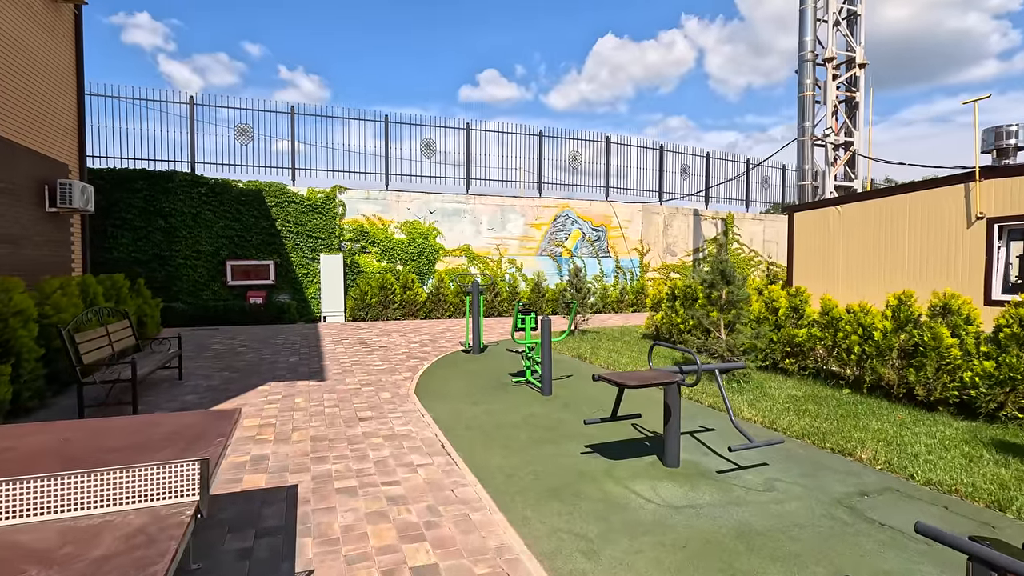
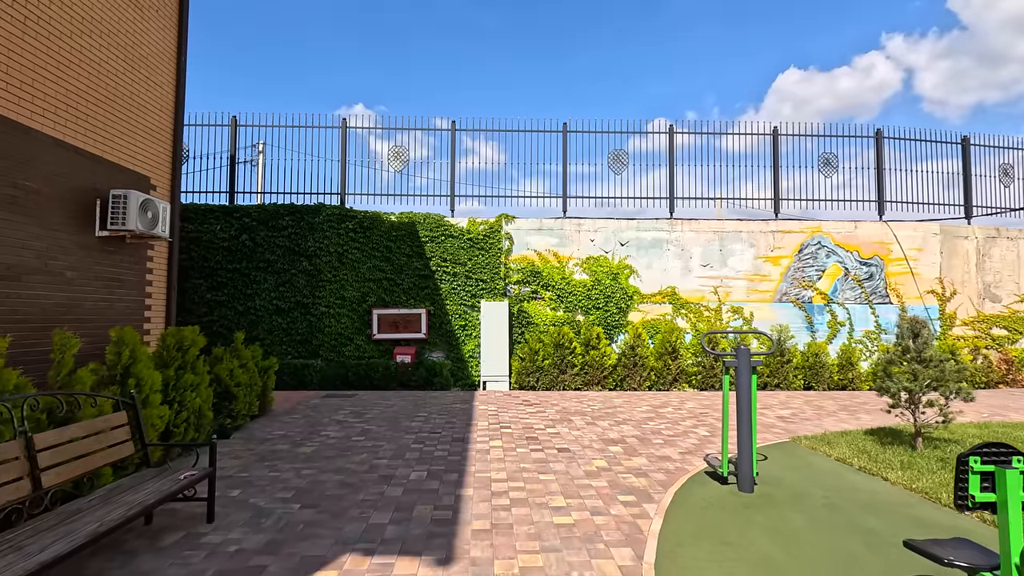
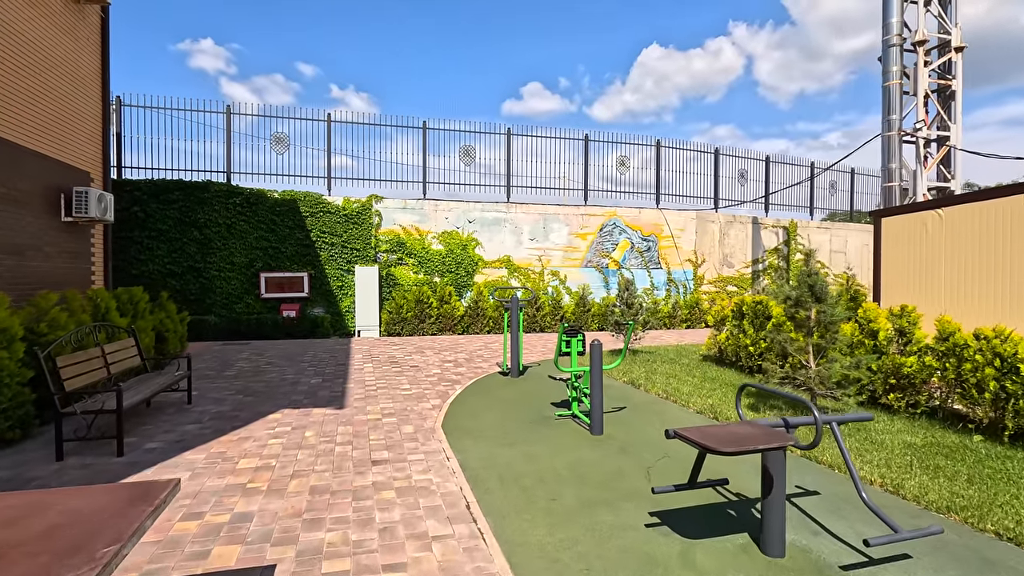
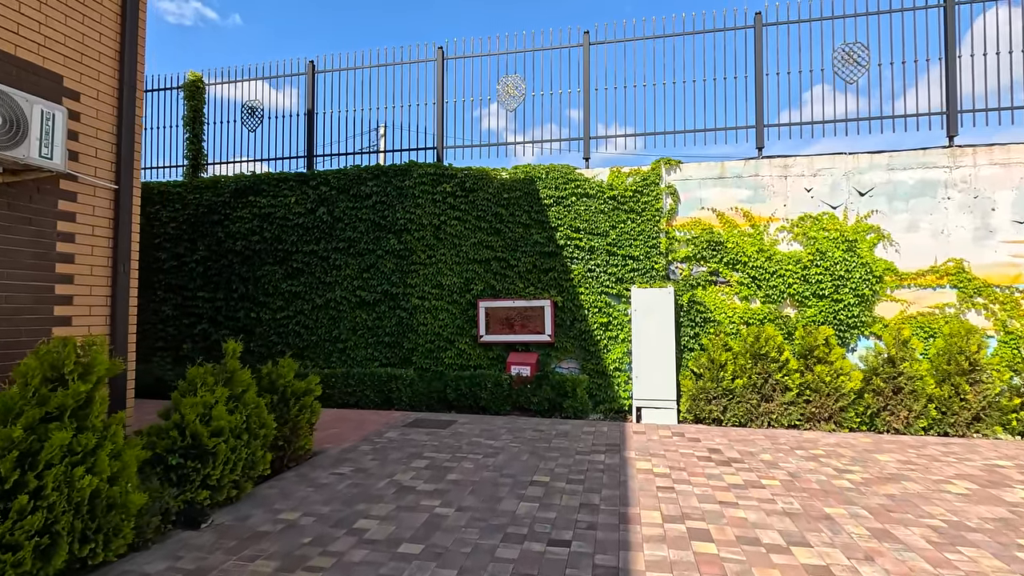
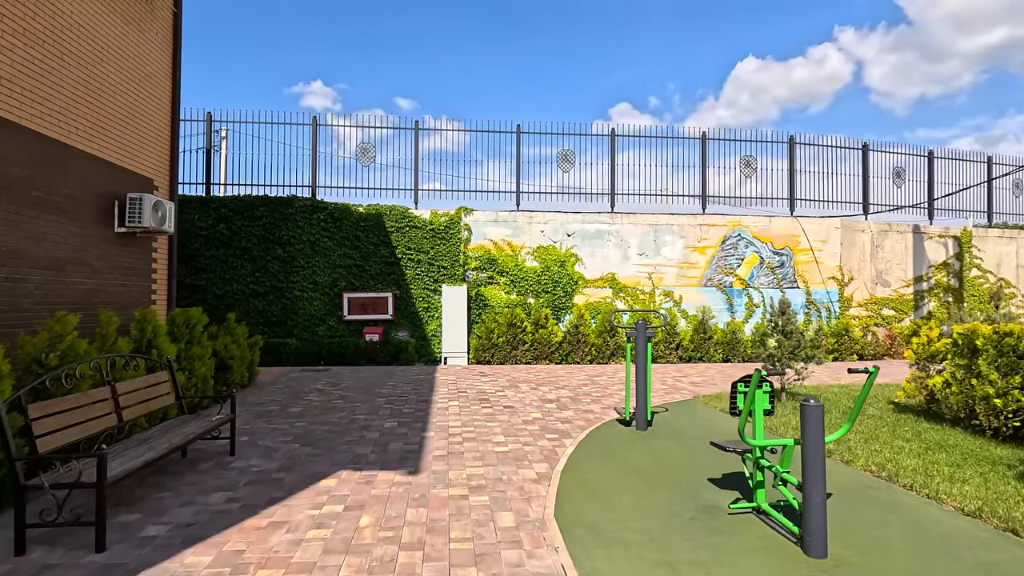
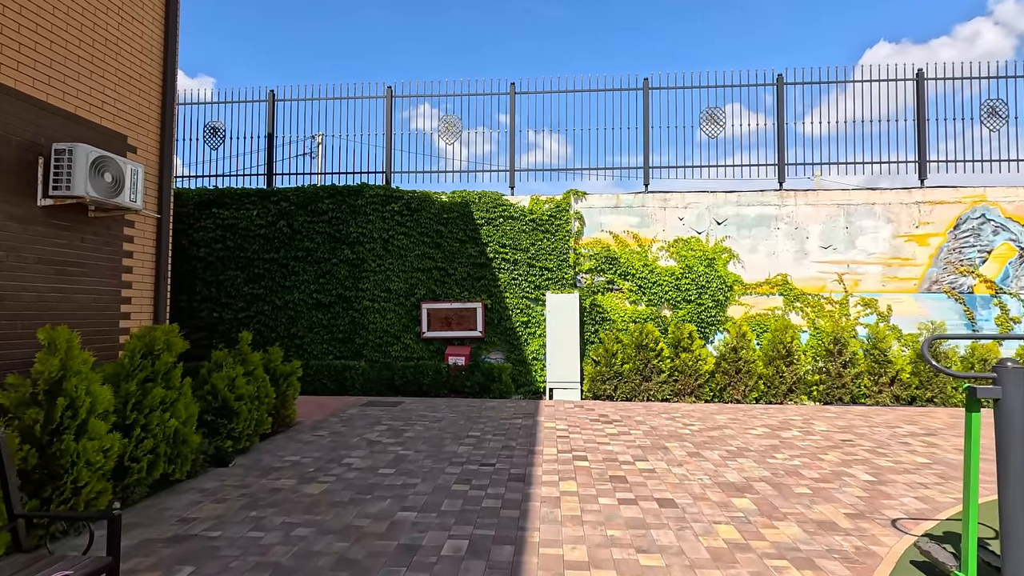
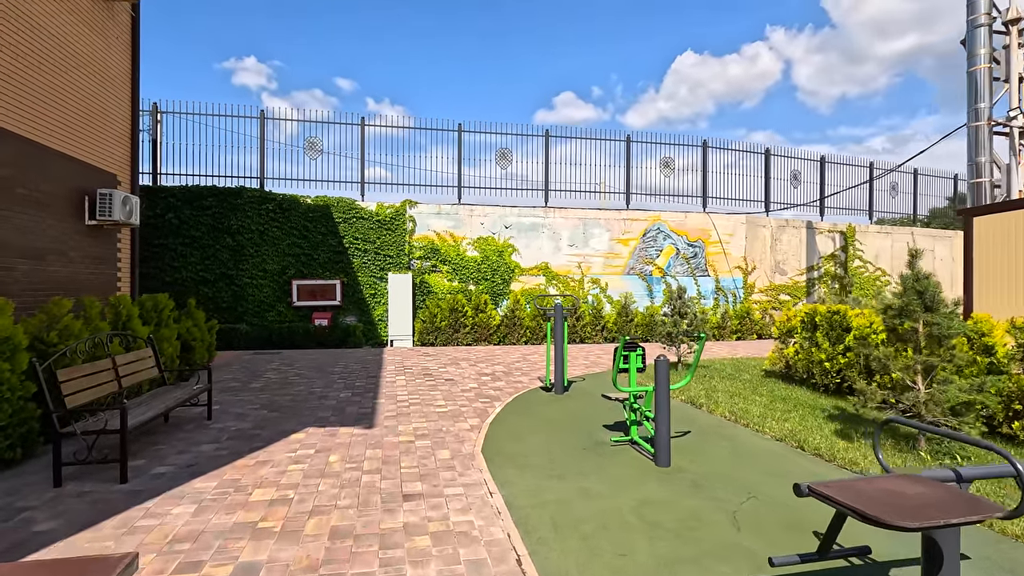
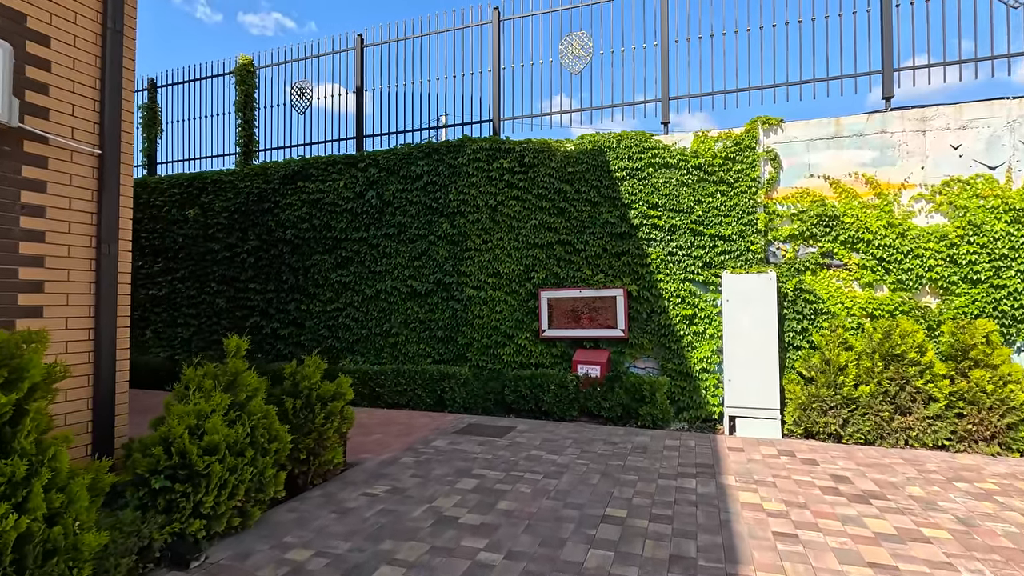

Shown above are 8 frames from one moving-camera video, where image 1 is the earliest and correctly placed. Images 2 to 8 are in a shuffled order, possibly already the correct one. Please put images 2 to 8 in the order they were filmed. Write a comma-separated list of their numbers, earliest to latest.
3, 7, 5, 2, 6, 4, 8
